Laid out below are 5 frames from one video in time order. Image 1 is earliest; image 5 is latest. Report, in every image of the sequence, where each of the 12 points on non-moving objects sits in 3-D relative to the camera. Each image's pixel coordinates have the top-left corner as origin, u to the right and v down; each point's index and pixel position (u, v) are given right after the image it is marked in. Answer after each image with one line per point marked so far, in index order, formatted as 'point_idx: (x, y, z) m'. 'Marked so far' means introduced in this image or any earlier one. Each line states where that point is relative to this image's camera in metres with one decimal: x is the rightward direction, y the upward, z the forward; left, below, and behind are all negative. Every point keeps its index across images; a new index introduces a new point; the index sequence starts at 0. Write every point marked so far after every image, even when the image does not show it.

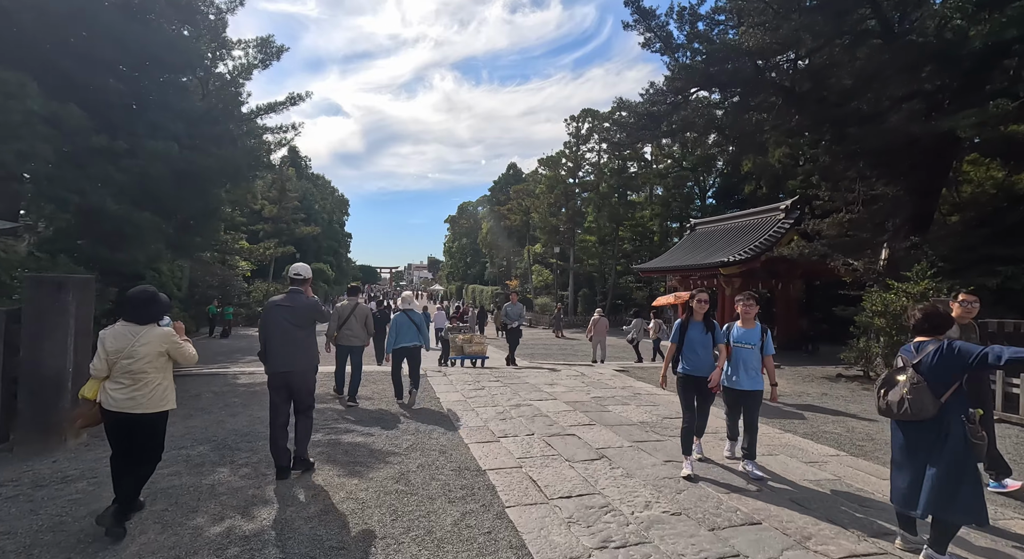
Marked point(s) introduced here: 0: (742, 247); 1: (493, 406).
0: (+8.4, +1.1, +19.0) m
1: (-0.2, -1.6, +6.5) m
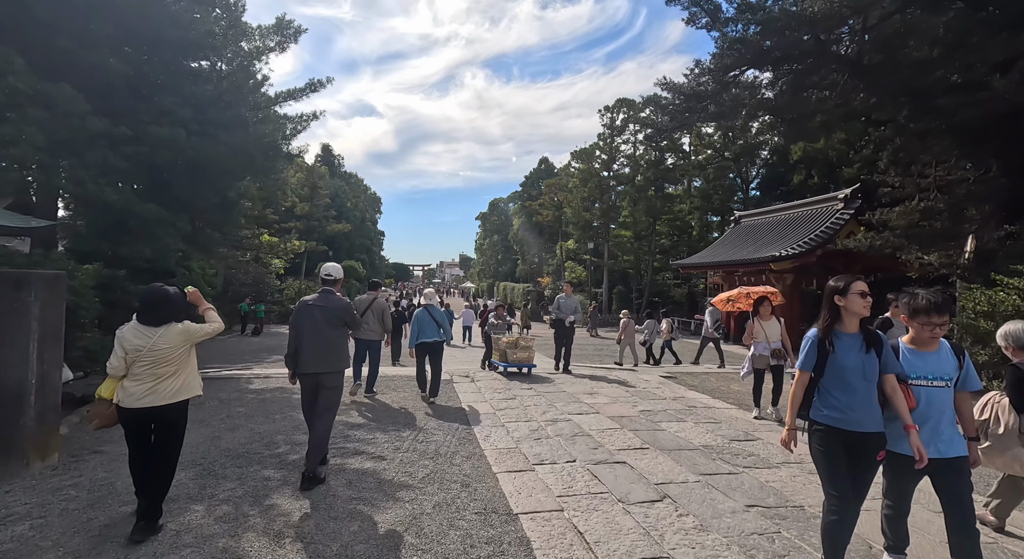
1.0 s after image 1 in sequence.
0: (+9.5, +1.2, +17.6) m
1: (+0.2, -1.5, +5.7) m
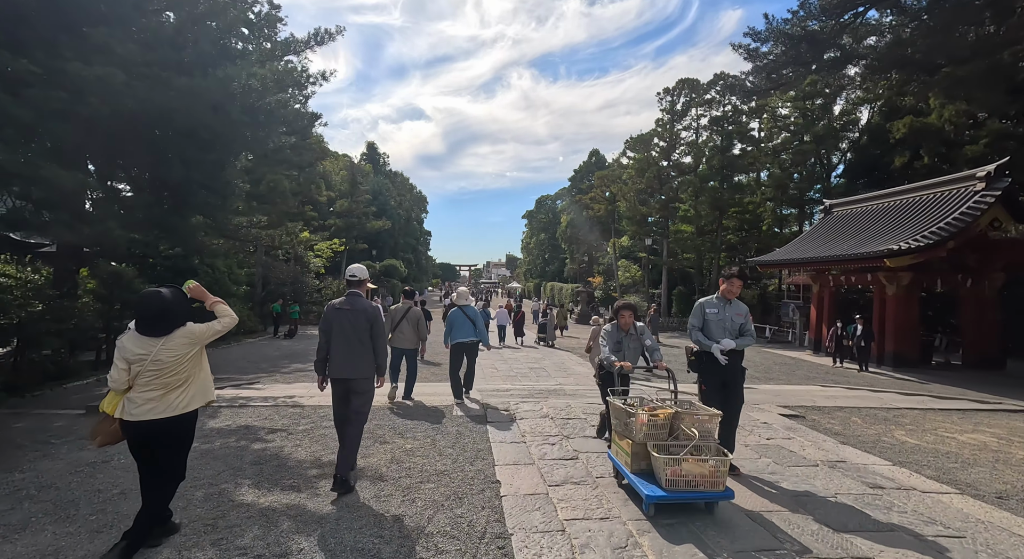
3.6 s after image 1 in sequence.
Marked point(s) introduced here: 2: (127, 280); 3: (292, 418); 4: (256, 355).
0: (+10.9, +1.2, +14.3) m
1: (+0.6, -1.5, +3.3) m
2: (-8.6, 0.0, +11.9) m
3: (-2.3, -1.5, +5.6) m
4: (-7.4, -2.2, +15.3) m
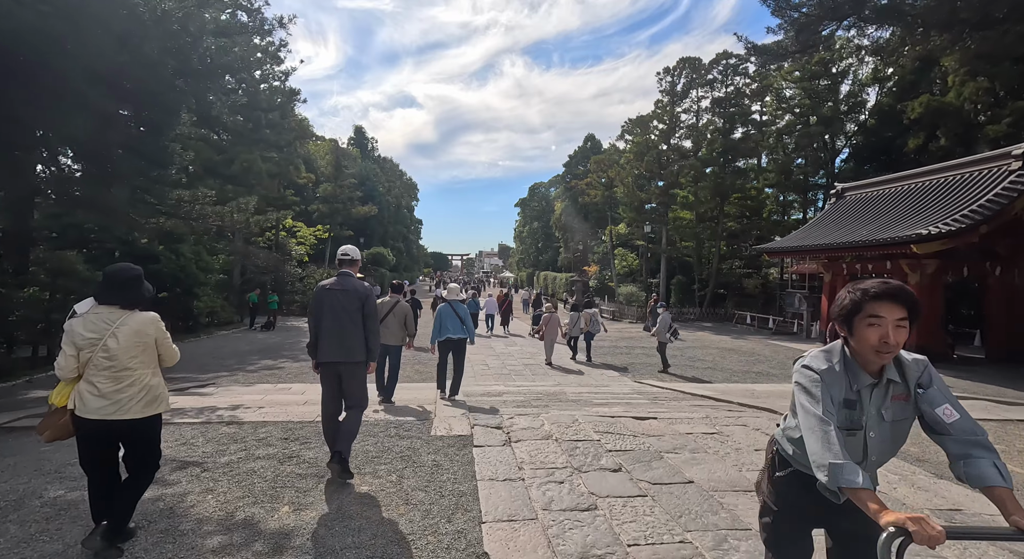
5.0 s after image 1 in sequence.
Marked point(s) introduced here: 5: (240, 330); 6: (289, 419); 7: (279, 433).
0: (+10.7, +1.5, +13.2) m
1: (+0.5, -1.4, +2.0) m
2: (-8.7, +0.3, +10.5) m
3: (-2.4, -1.3, +4.3) m
4: (-7.6, -1.8, +13.9) m
5: (-10.0, -1.9, +19.4) m
6: (-2.2, -1.4, +5.2) m
7: (-2.1, -1.4, +4.7) m
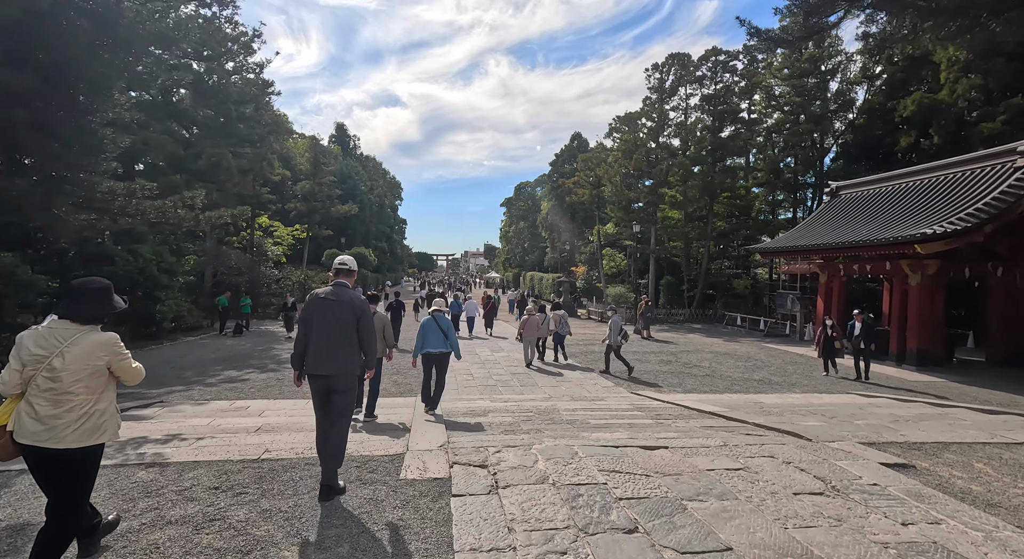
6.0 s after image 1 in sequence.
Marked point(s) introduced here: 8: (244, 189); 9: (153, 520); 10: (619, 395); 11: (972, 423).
0: (+10.4, +1.5, +12.6) m
1: (+0.5, -1.5, +1.2) m
2: (-9.0, +0.2, +9.4) m
3: (-2.5, -1.4, +3.4) m
4: (-8.0, -1.9, +12.9) m
5: (-10.5, -2.0, +18.3) m
6: (-2.3, -1.4, +4.3) m
7: (-2.1, -1.4, +3.7) m
8: (-9.8, +3.3, +19.3) m
9: (-2.1, -1.4, +3.1) m
10: (+1.7, -1.9, +8.5) m
11: (+5.4, -1.7, +6.3) m
